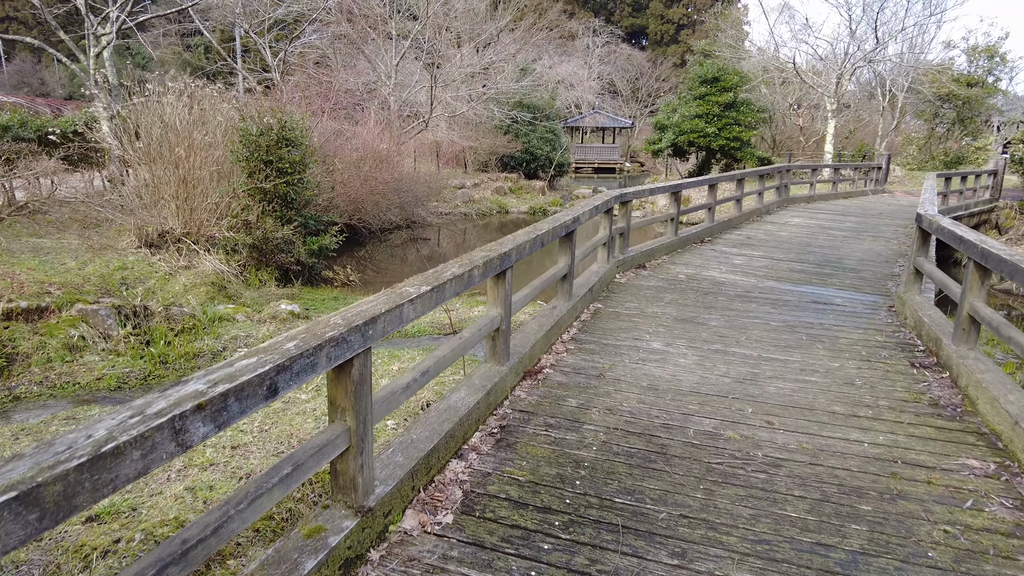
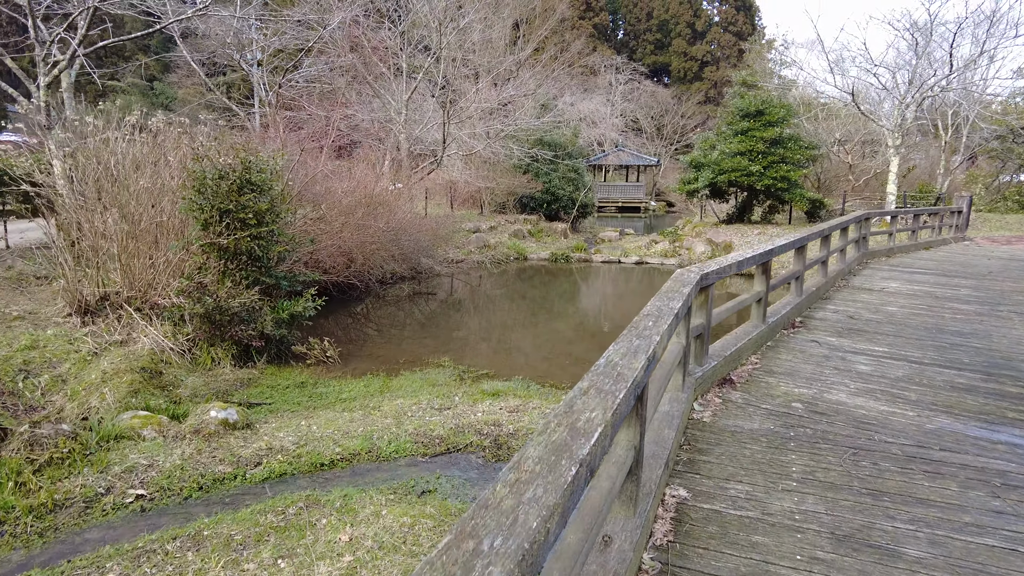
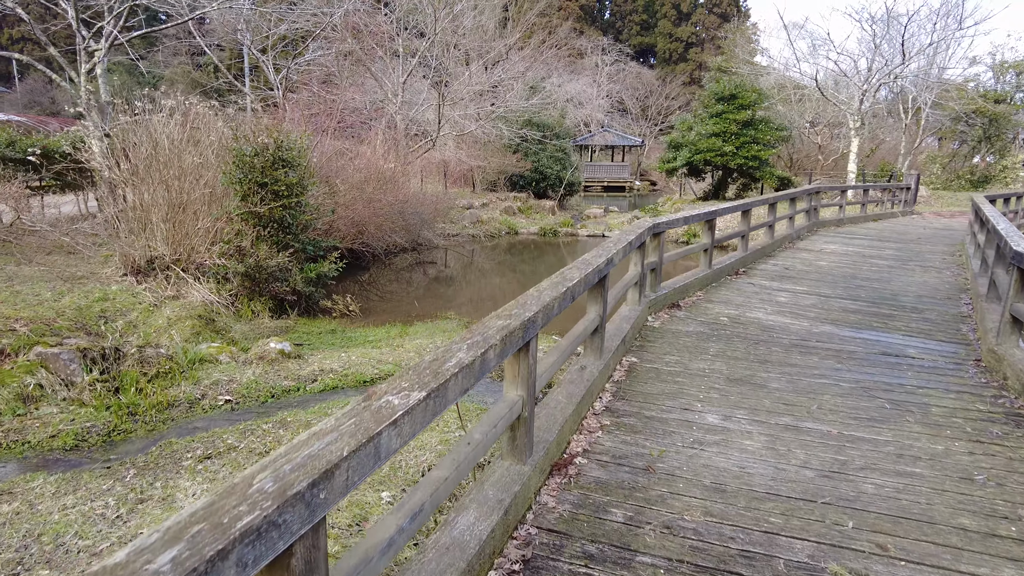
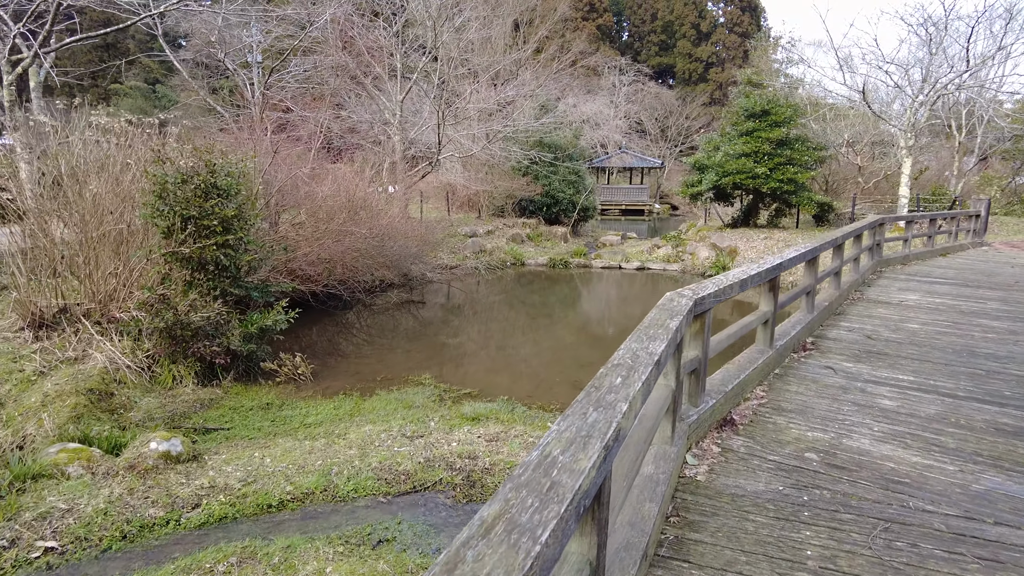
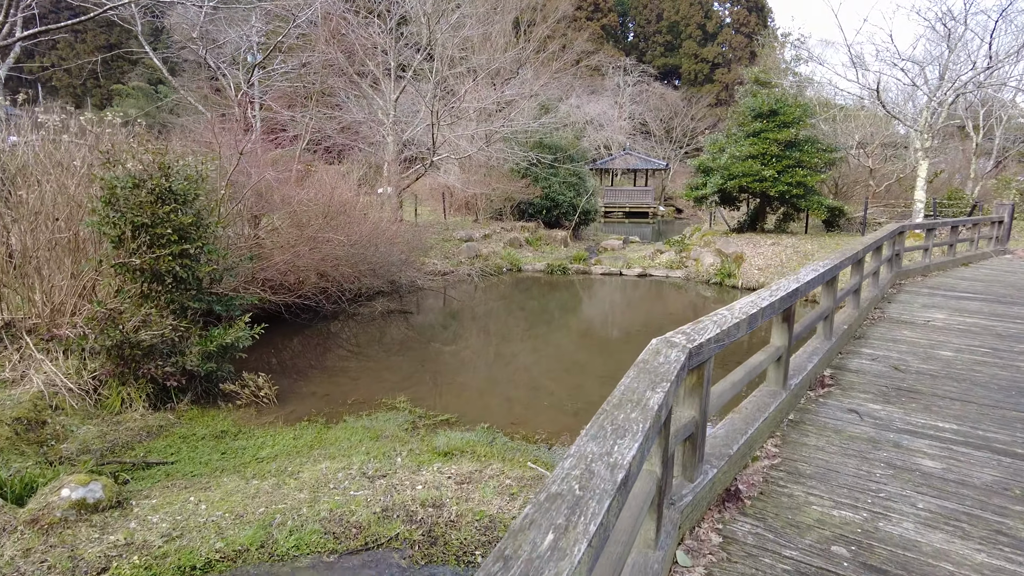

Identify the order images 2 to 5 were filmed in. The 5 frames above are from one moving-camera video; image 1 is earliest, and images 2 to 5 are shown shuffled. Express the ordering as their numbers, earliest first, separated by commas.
3, 2, 4, 5
